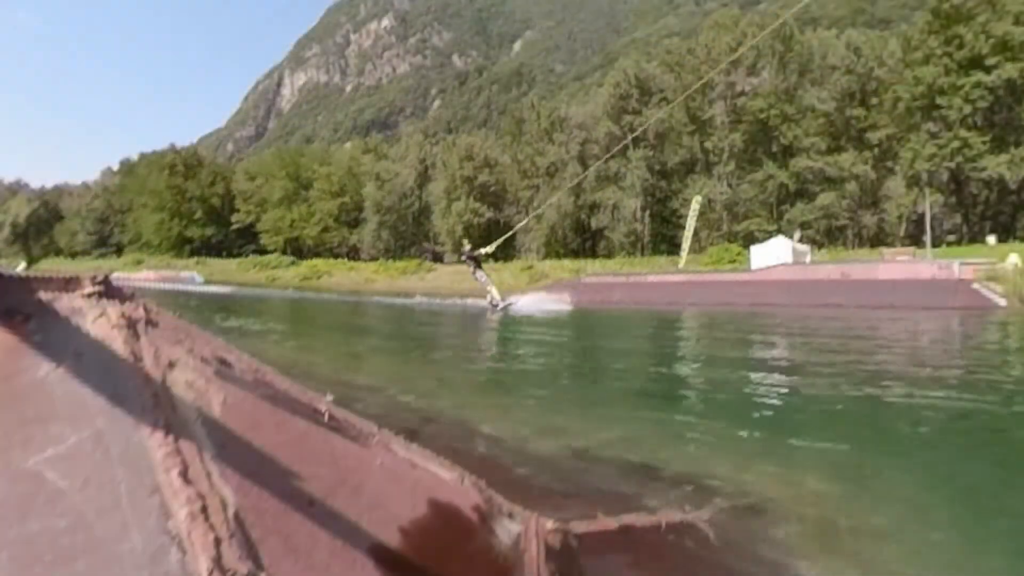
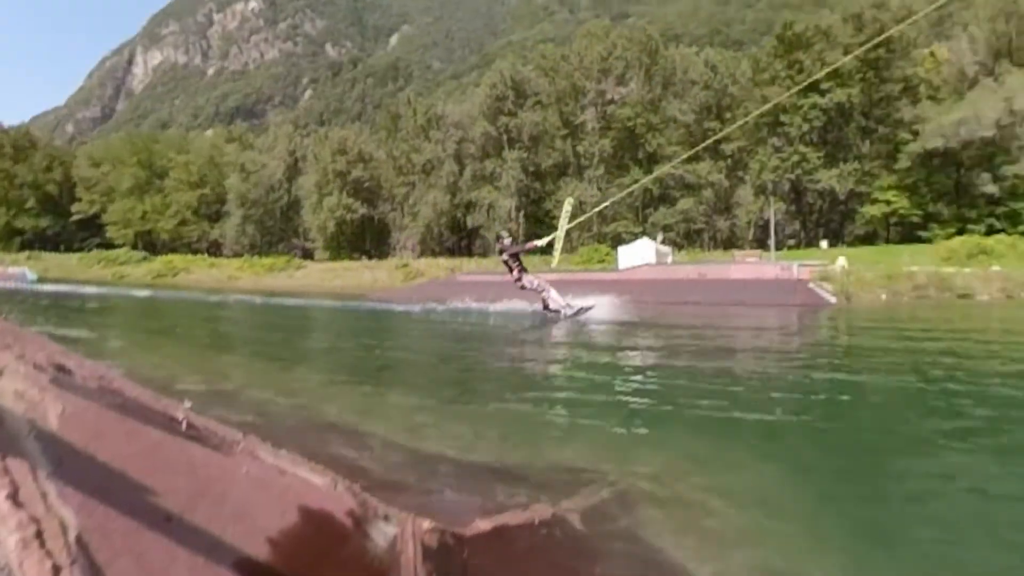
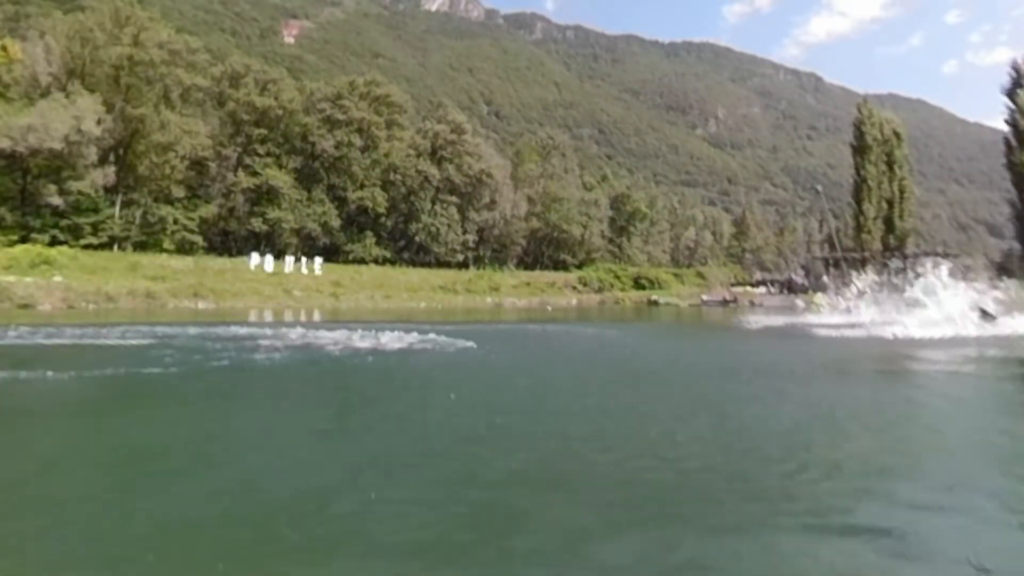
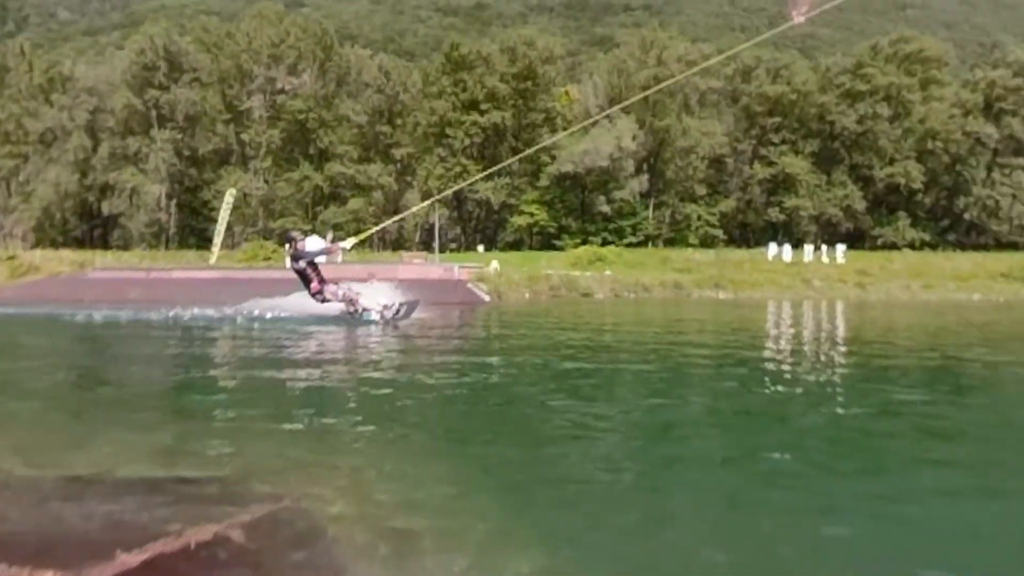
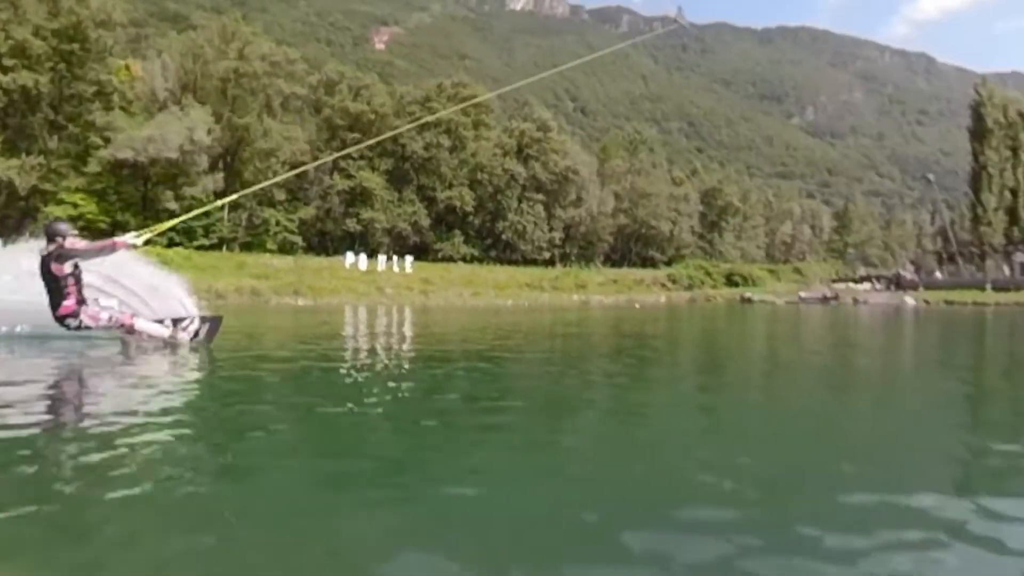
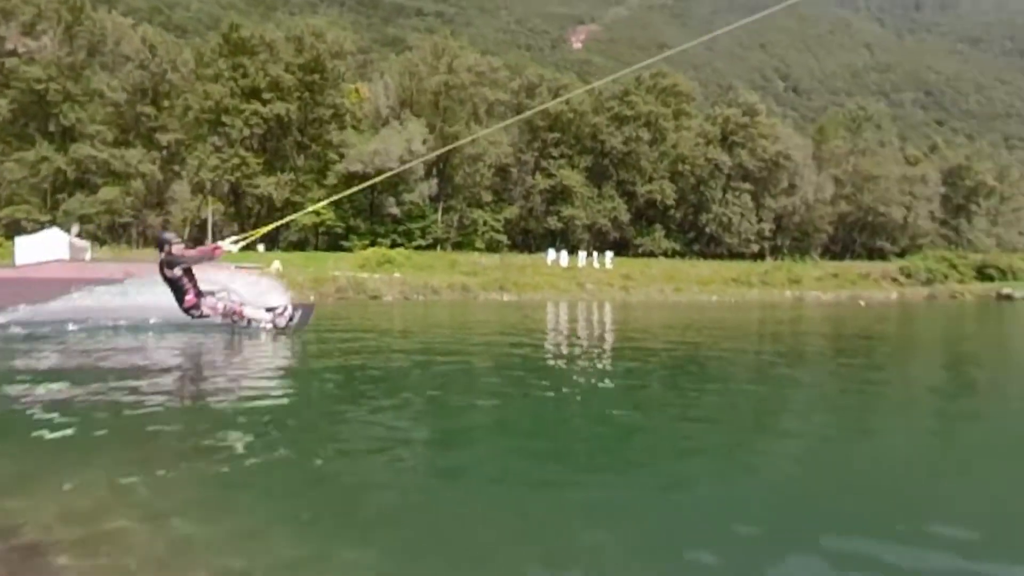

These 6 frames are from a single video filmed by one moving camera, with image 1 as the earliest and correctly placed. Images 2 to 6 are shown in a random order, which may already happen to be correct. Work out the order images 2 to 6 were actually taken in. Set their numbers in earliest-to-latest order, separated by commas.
2, 4, 6, 5, 3
